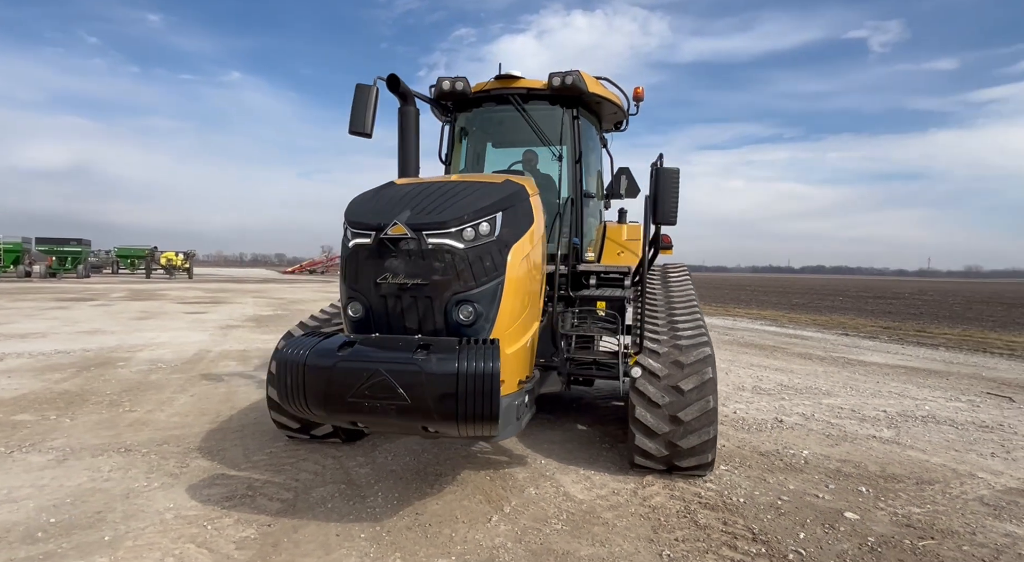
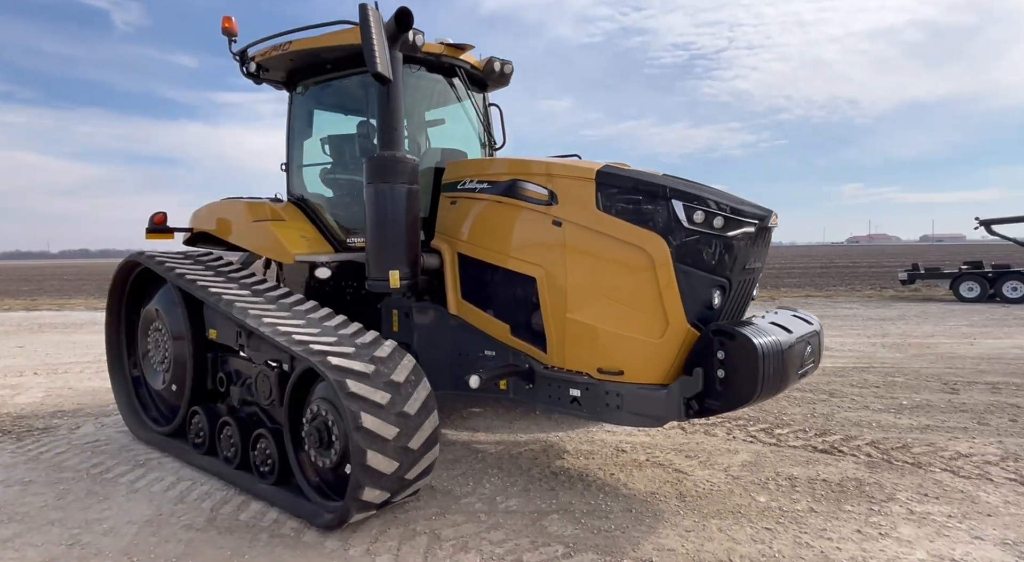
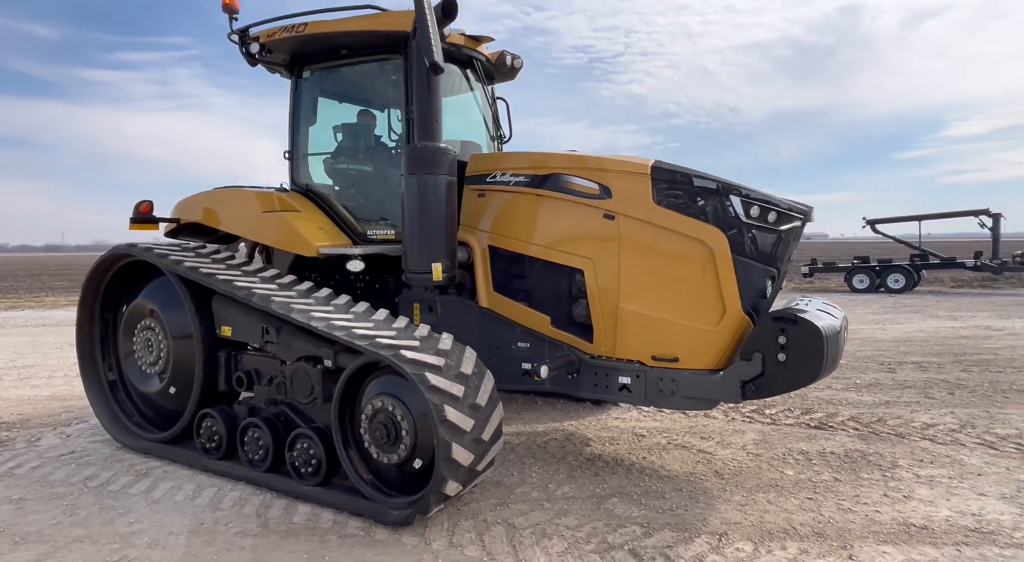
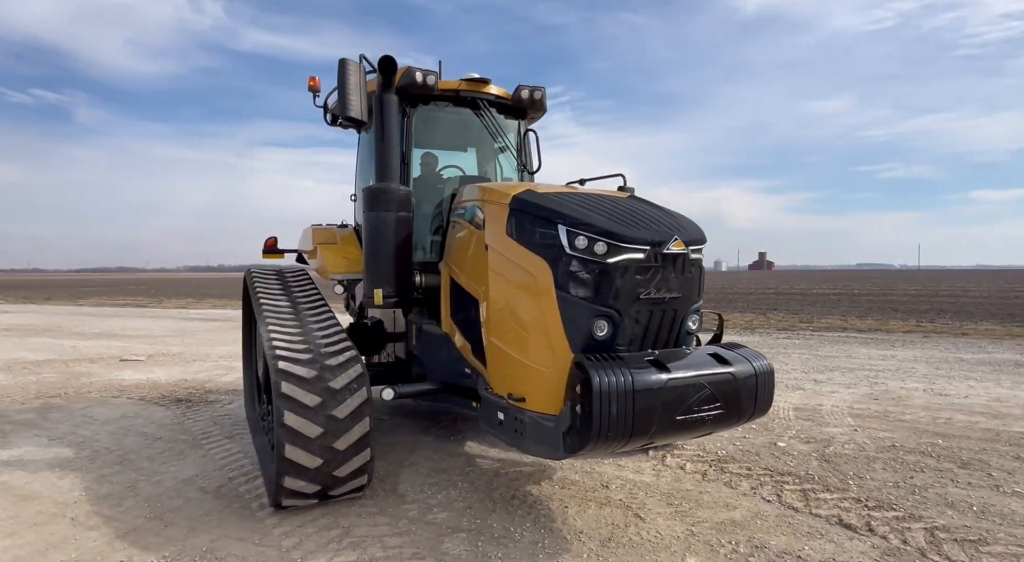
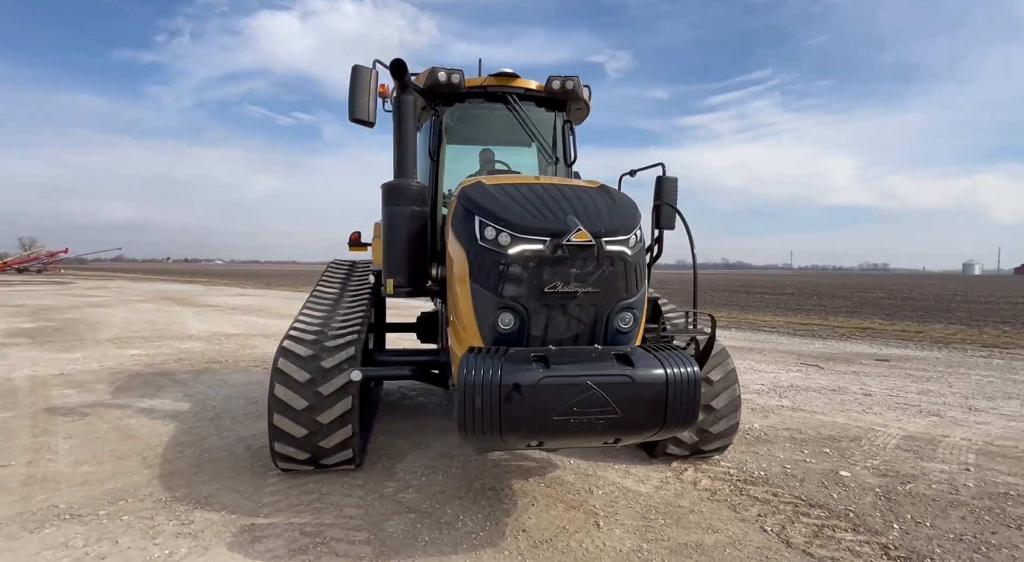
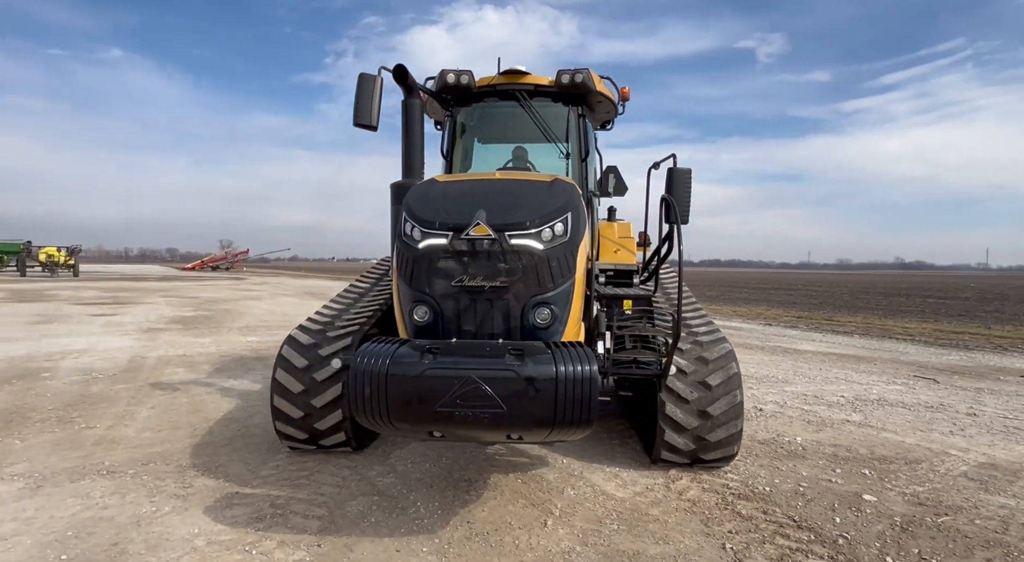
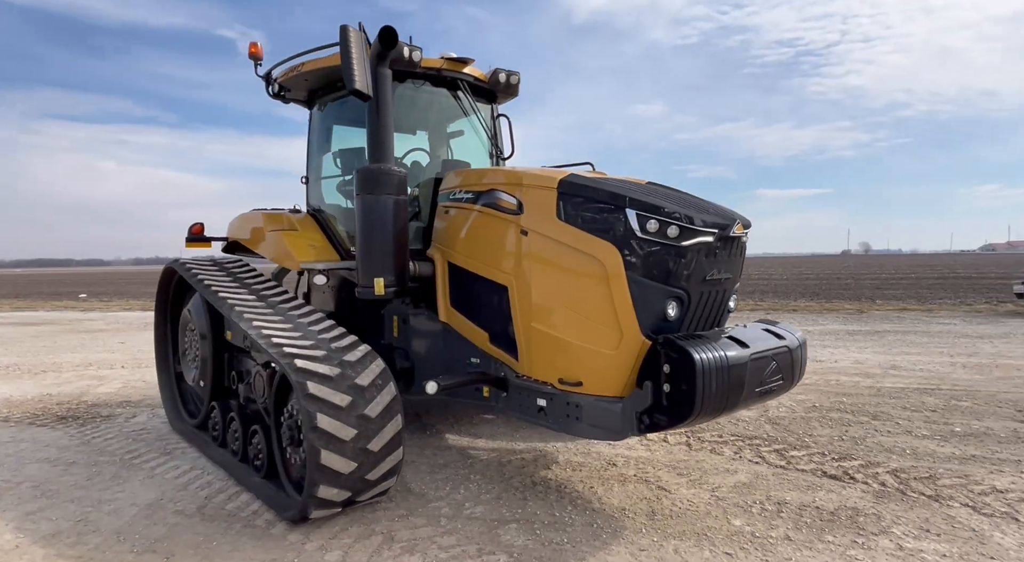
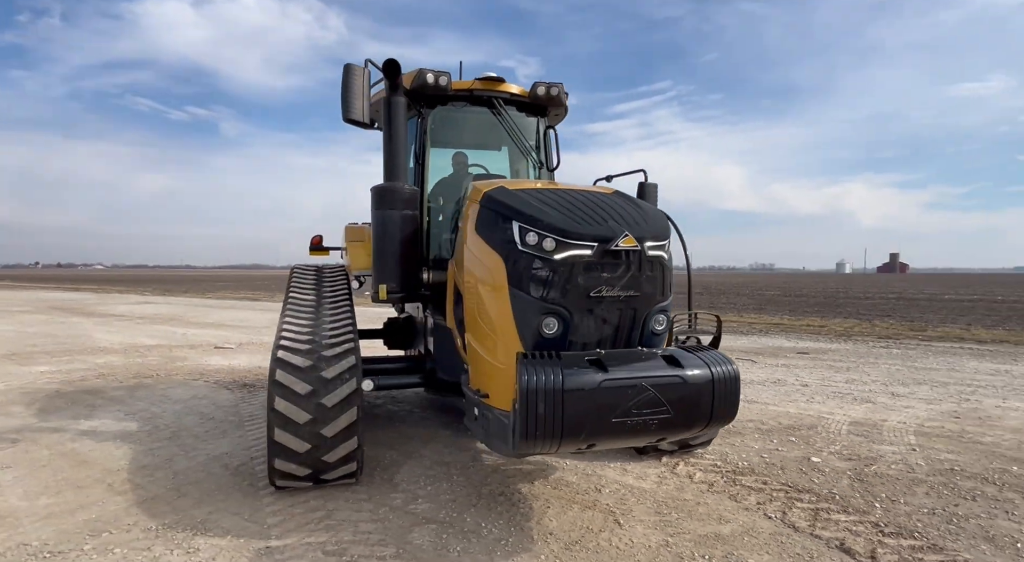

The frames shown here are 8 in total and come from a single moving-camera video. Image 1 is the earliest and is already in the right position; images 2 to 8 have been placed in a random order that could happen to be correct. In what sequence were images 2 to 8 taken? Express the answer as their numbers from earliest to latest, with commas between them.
6, 5, 8, 4, 7, 2, 3
